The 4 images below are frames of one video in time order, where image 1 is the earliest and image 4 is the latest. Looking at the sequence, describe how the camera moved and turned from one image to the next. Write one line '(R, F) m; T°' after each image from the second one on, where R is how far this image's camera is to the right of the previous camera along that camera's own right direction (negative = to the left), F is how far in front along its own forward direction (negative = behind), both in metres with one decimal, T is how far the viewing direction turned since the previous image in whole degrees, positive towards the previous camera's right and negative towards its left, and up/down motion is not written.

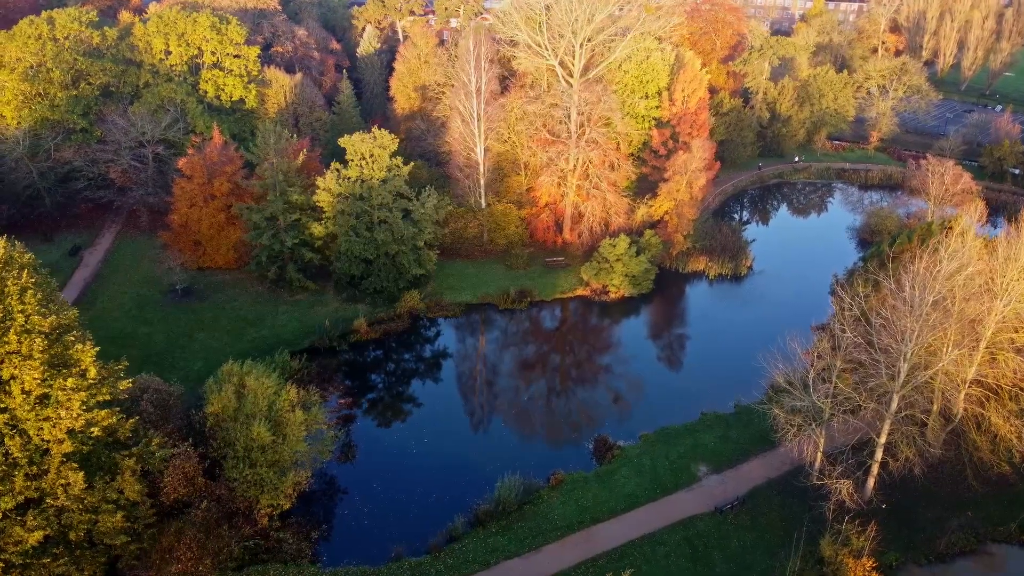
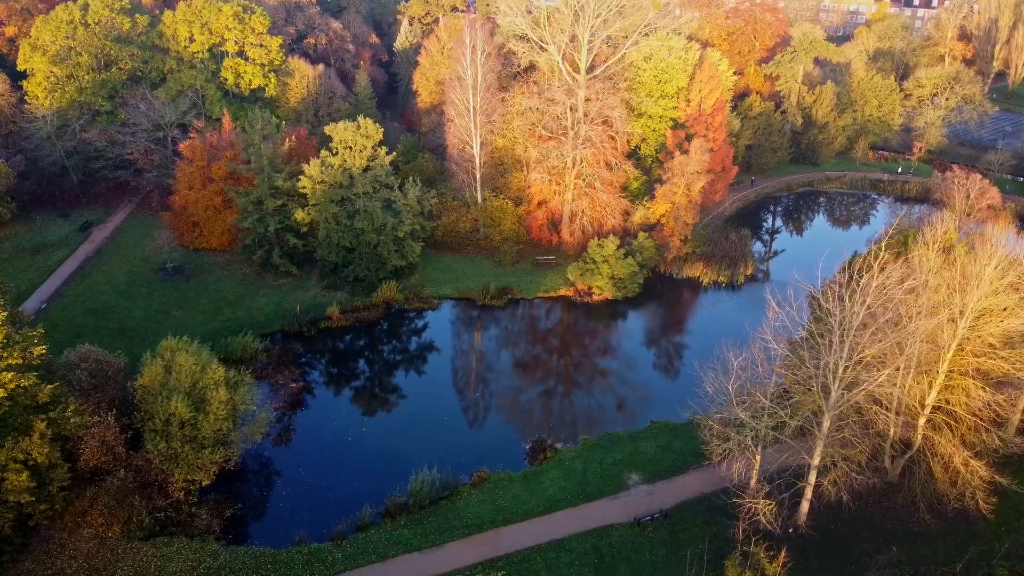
(+3.9, +0.6) m; -5°
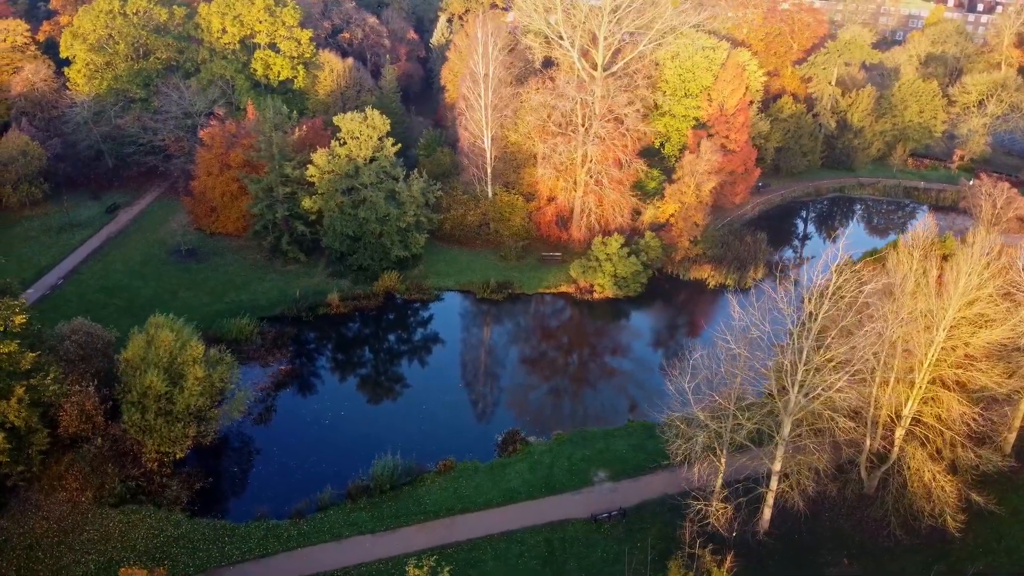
(+2.3, +0.1) m; -4°
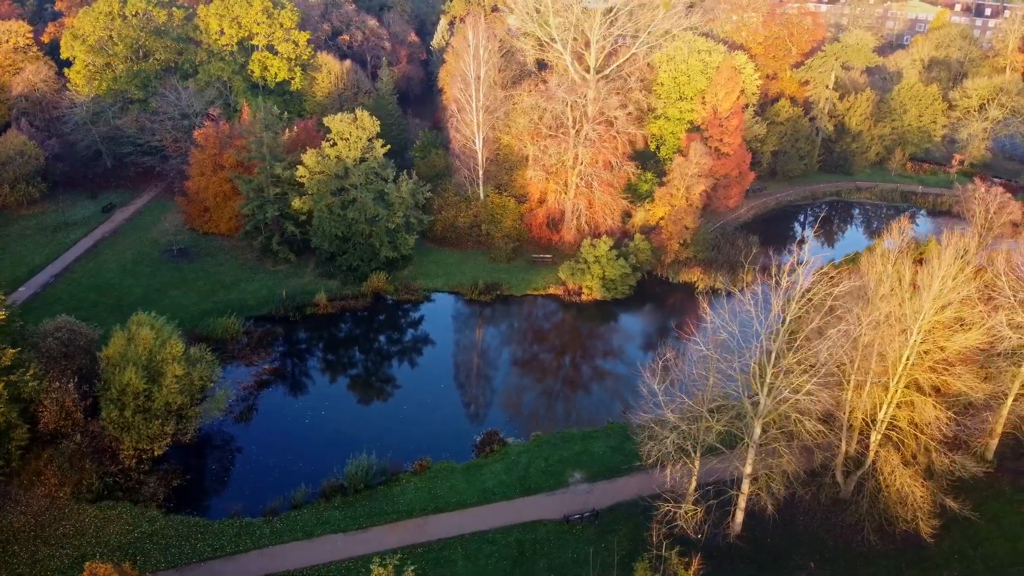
(+0.9, -0.1) m; -1°
